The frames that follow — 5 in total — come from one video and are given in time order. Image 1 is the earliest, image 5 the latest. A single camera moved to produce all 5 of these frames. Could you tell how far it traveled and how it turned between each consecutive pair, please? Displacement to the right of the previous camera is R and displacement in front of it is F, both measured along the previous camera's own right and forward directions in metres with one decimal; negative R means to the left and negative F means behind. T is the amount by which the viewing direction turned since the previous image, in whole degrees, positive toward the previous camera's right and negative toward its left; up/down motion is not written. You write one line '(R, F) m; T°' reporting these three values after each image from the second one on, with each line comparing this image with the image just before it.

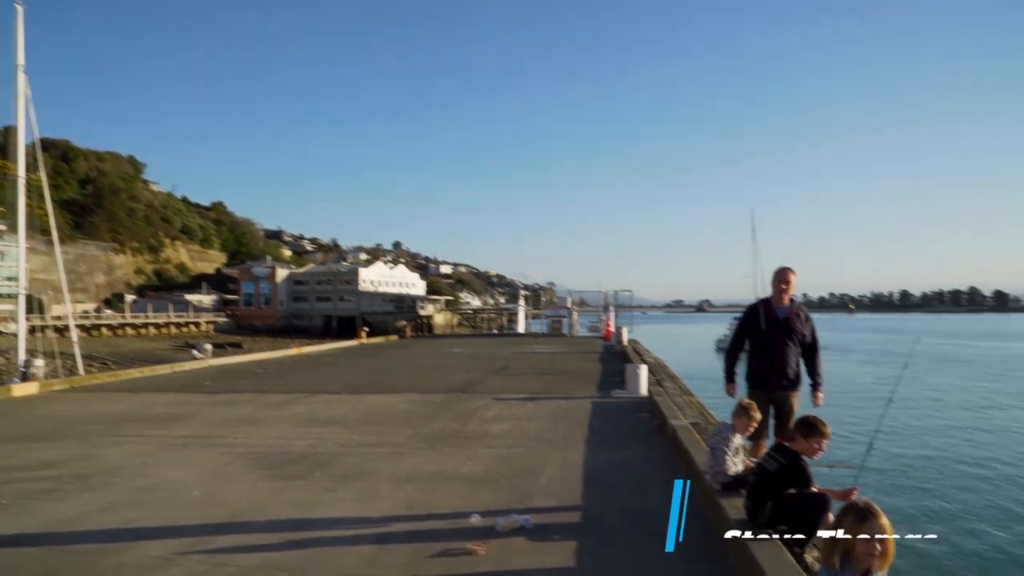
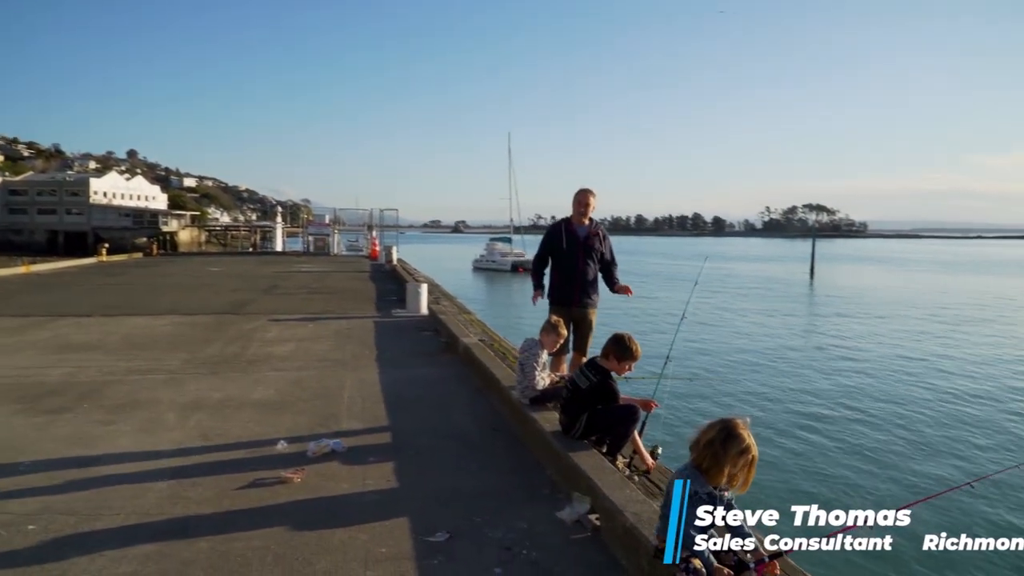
(-0.4, +0.2) m; +17°
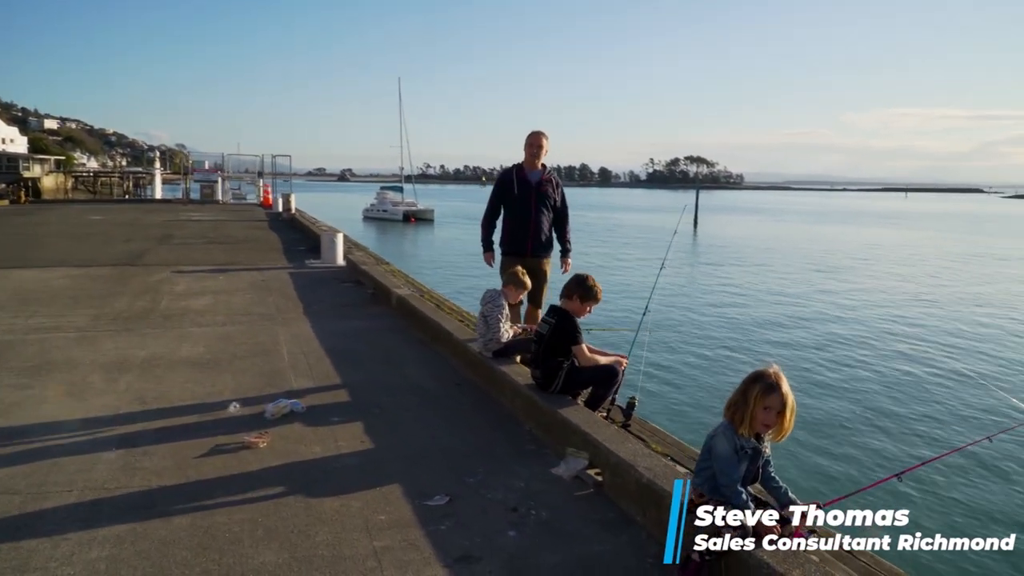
(-0.5, +0.3) m; +8°
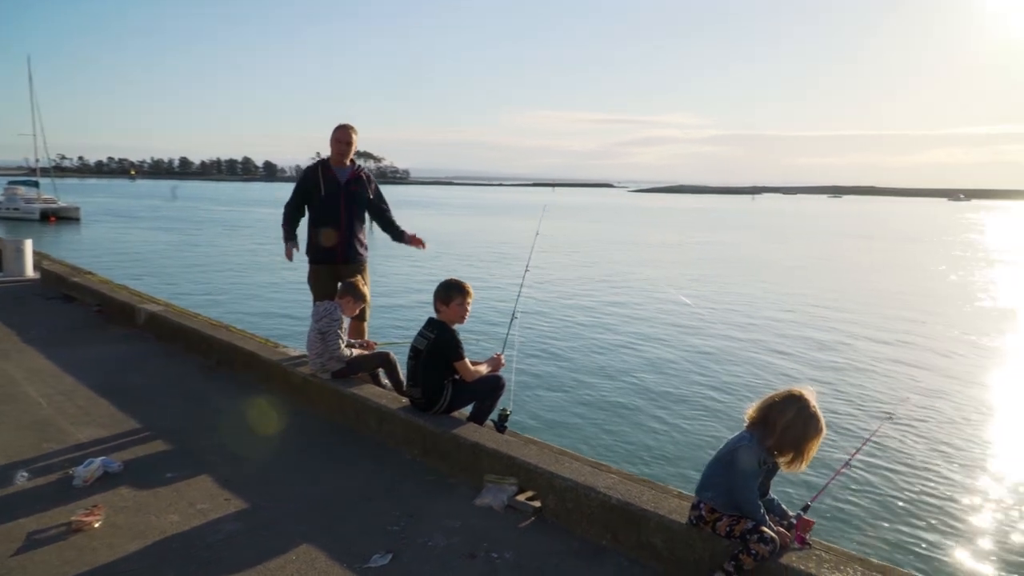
(-0.9, +0.6) m; +23°
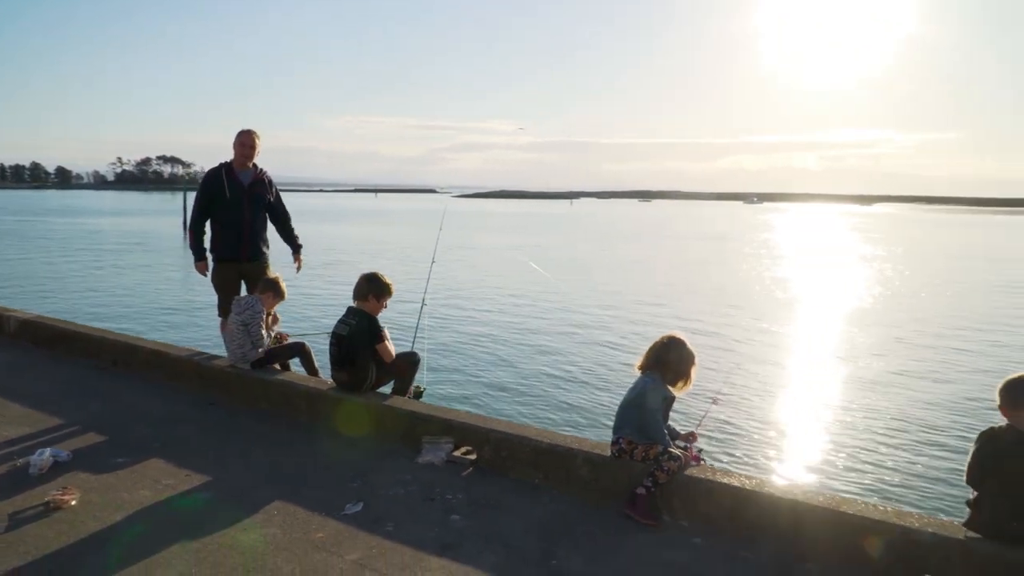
(-0.5, -0.5) m; +12°
